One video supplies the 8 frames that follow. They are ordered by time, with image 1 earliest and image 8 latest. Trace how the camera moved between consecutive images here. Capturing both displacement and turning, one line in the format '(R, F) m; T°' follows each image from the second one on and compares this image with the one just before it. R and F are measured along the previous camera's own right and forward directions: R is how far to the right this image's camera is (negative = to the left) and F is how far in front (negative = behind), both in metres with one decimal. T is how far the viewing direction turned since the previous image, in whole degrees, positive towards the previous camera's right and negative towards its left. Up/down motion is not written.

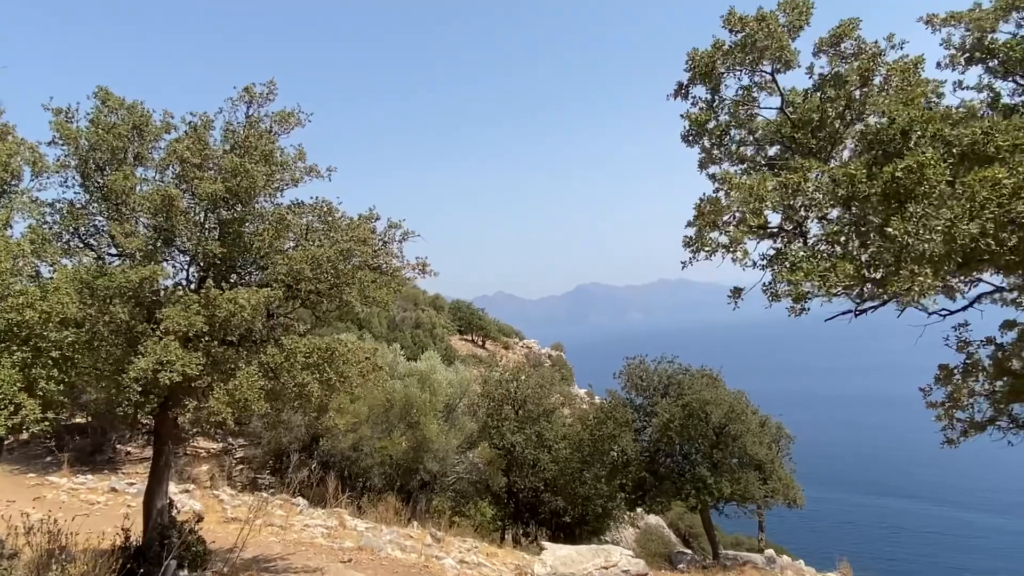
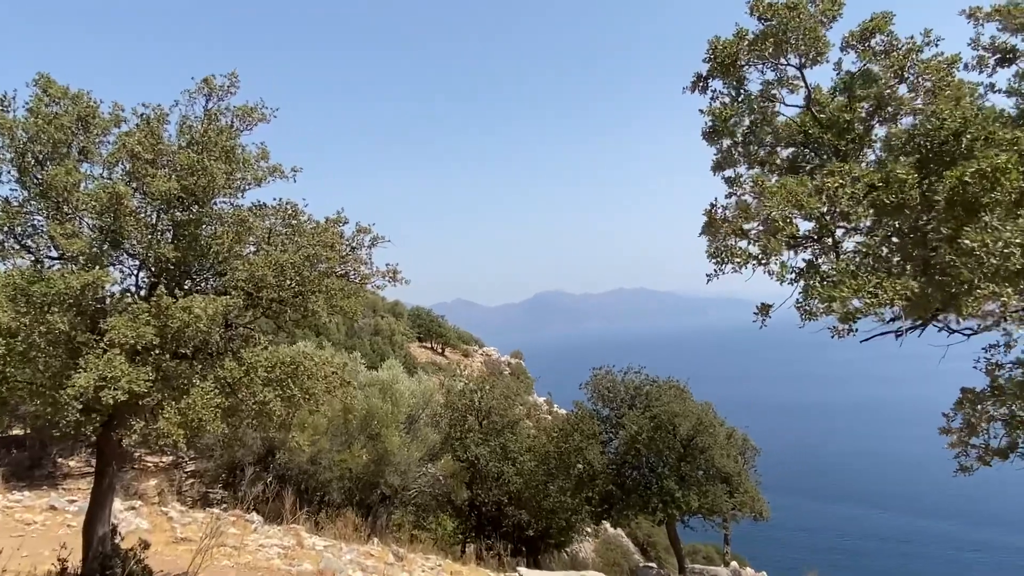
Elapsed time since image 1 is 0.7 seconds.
(-0.2, +0.4) m; +3°
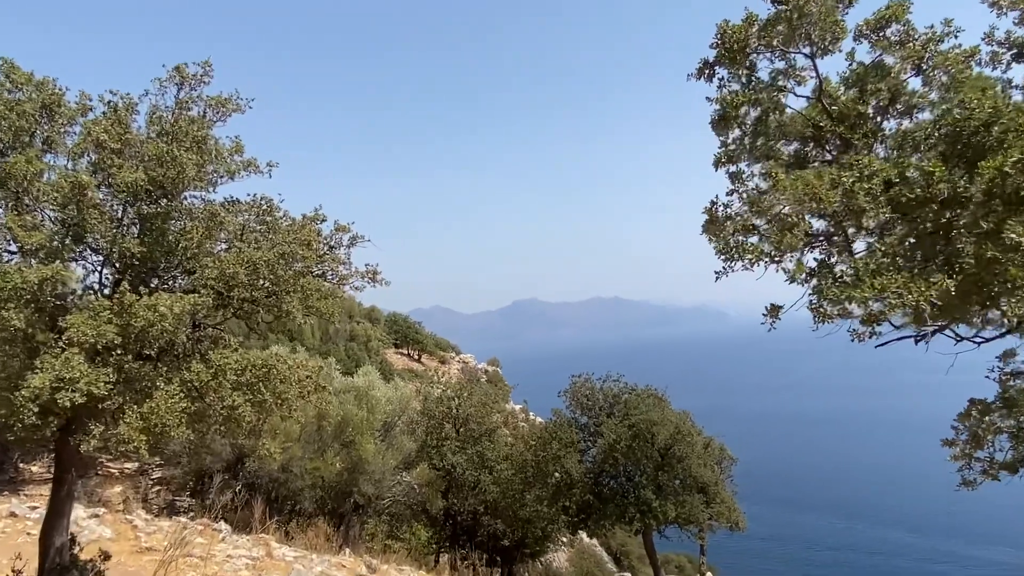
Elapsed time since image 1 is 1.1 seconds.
(-0.1, +0.2) m; +2°
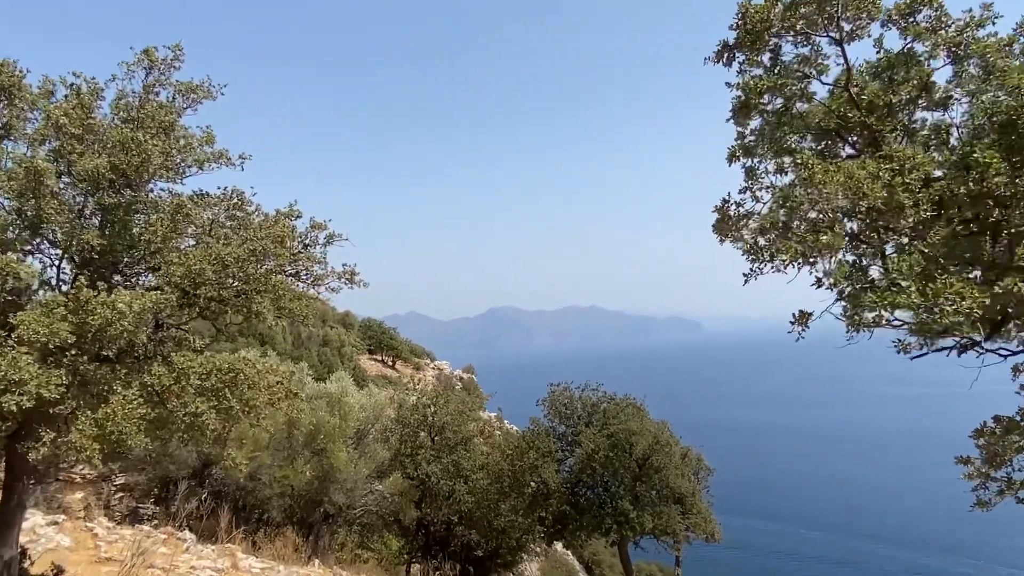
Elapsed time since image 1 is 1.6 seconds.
(-0.1, +0.3) m; +2°
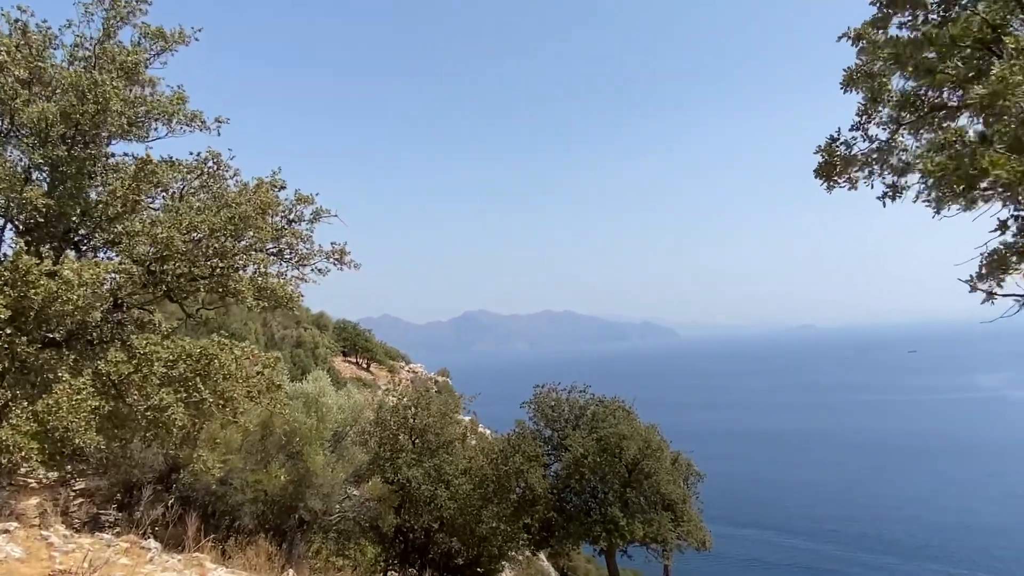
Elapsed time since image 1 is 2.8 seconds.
(-0.2, +0.6) m; +2°
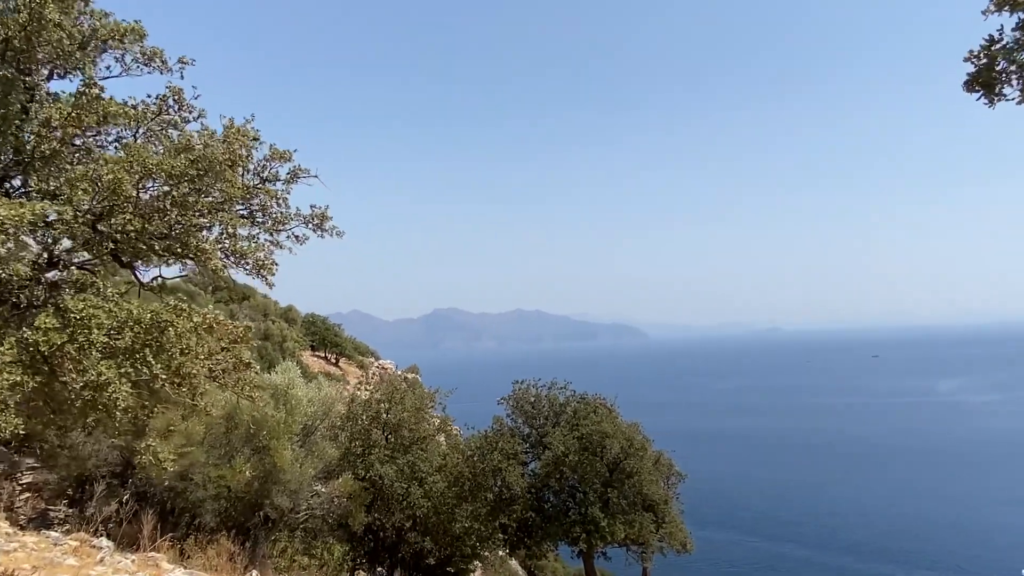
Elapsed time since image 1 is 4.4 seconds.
(-0.2, +0.6) m; +2°
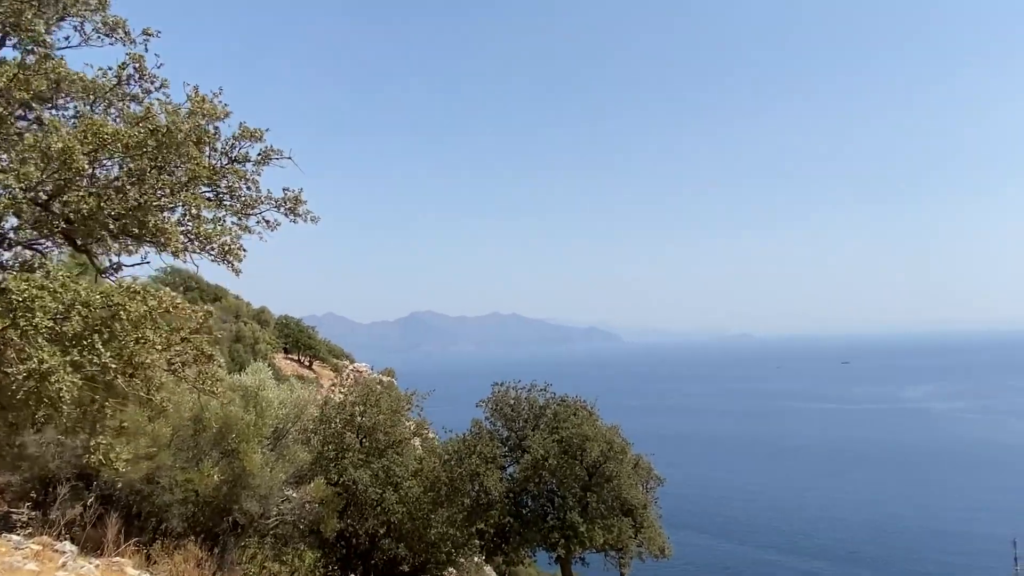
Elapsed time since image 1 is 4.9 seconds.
(-0.1, +0.3) m; +2°
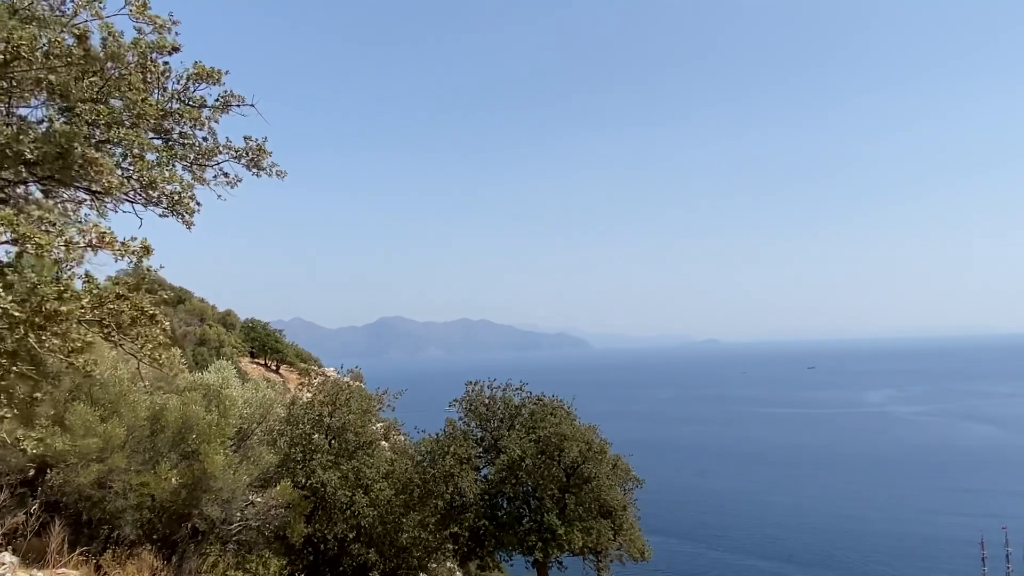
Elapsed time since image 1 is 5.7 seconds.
(-0.1, +0.5) m; +2°
